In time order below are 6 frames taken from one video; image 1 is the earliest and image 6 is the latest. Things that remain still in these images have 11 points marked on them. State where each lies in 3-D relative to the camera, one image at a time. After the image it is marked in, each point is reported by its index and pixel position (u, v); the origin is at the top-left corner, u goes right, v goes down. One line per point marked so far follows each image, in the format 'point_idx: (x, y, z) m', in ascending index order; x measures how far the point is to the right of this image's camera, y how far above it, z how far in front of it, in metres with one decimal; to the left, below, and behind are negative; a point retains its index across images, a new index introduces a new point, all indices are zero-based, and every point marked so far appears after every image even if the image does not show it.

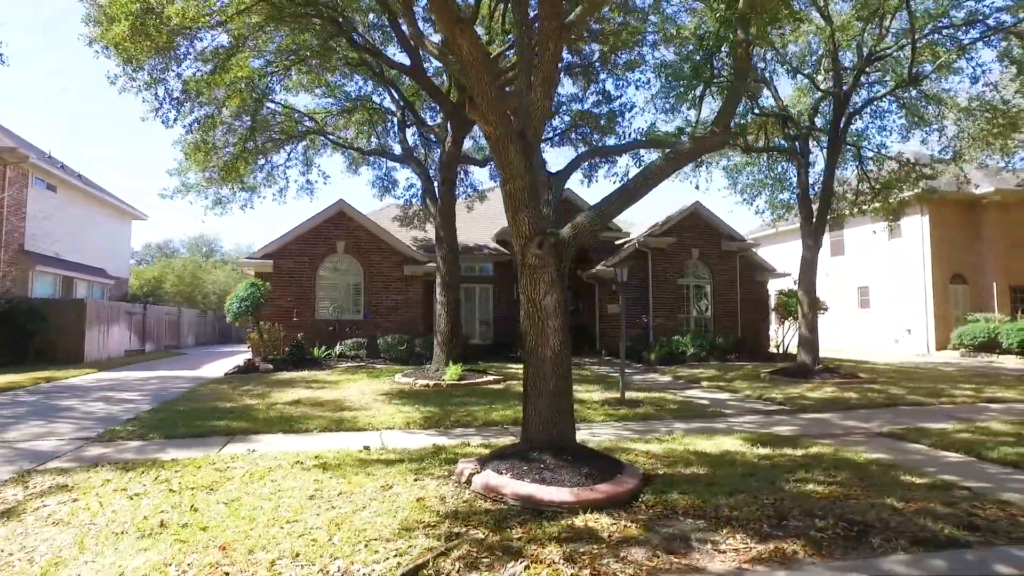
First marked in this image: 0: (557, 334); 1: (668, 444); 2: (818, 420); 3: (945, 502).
0: (+0.4, -0.4, +5.5) m
1: (+1.9, -1.9, +7.2) m
2: (+4.8, -2.0, +9.1) m
3: (+3.8, -1.9, +5.1) m
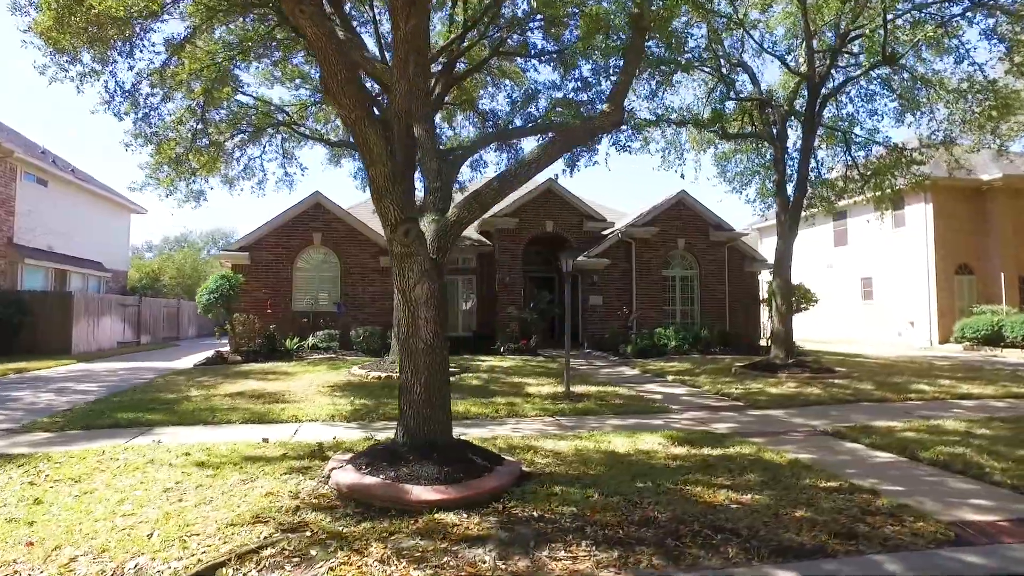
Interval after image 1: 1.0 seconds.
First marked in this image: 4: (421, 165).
0: (-0.8, -0.3, +5.3) m
1: (+0.8, -1.8, +7.0) m
2: (+3.8, -1.9, +8.8) m
3: (+2.7, -1.8, +4.8) m
4: (-0.9, +1.3, +6.1) m
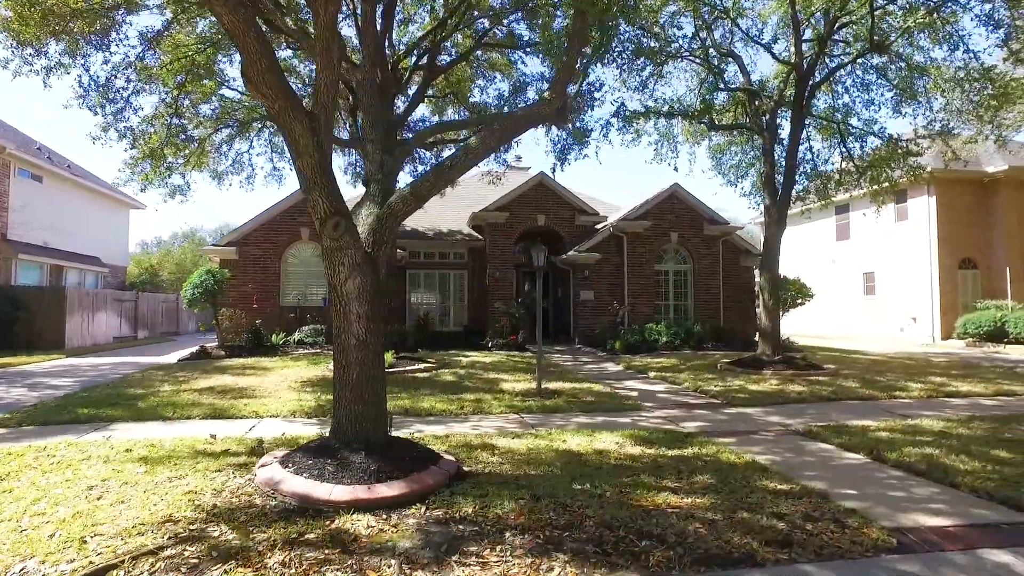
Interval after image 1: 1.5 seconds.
0: (-1.3, -0.3, +5.2) m
1: (+0.3, -1.7, +6.8) m
2: (+3.3, -1.8, +8.5) m
3: (+2.1, -1.8, +4.6) m
4: (-1.5, +1.3, +6.0) m
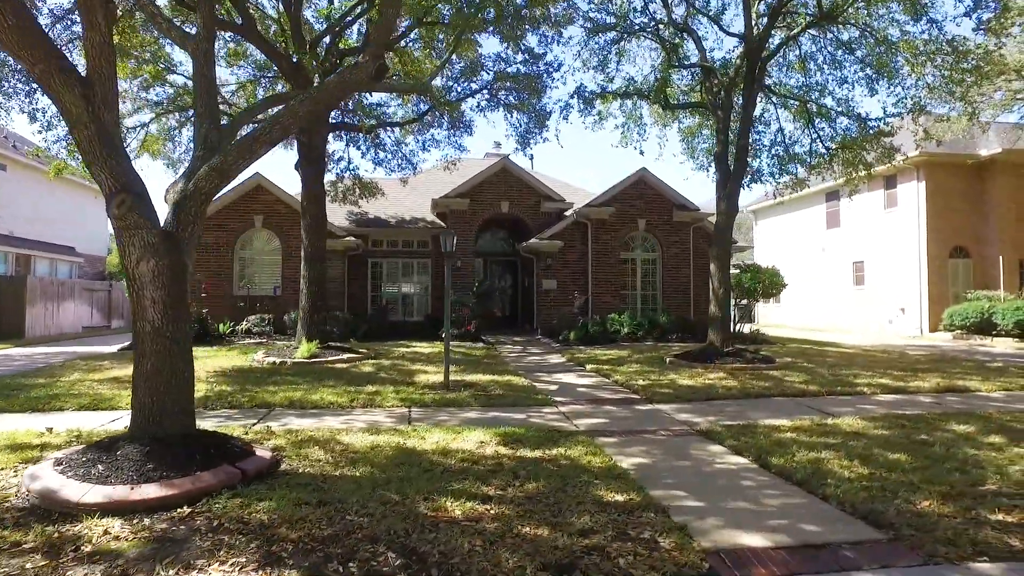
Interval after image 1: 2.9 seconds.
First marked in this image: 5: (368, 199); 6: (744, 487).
0: (-2.9, -0.1, +4.7) m
1: (-1.2, -1.6, +6.3) m
2: (+1.8, -1.6, +8.0) m
3: (+0.5, -1.6, +4.1) m
4: (-3.0, +1.5, +5.5) m
5: (-4.4, +2.8, +18.0) m
6: (+2.0, -1.7, +5.0) m
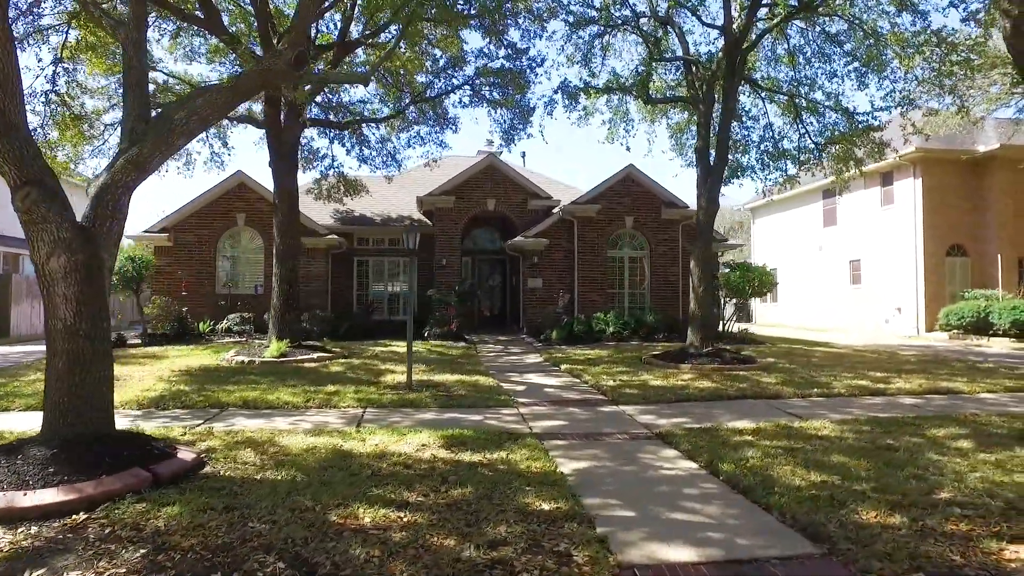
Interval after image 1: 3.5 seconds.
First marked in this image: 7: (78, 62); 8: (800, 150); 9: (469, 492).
0: (-3.5, -0.1, +4.5) m
1: (-1.8, -1.6, +6.1) m
2: (+1.3, -1.6, +7.7) m
3: (0.0, -1.6, +3.8) m
4: (-3.6, +1.5, +5.3) m
5: (-4.9, +2.8, +17.9) m
6: (+1.4, -1.7, +4.7) m
7: (-9.1, +4.5, +11.5) m
8: (+7.4, +3.6, +15.0) m
9: (-0.3, -1.6, +4.5) m
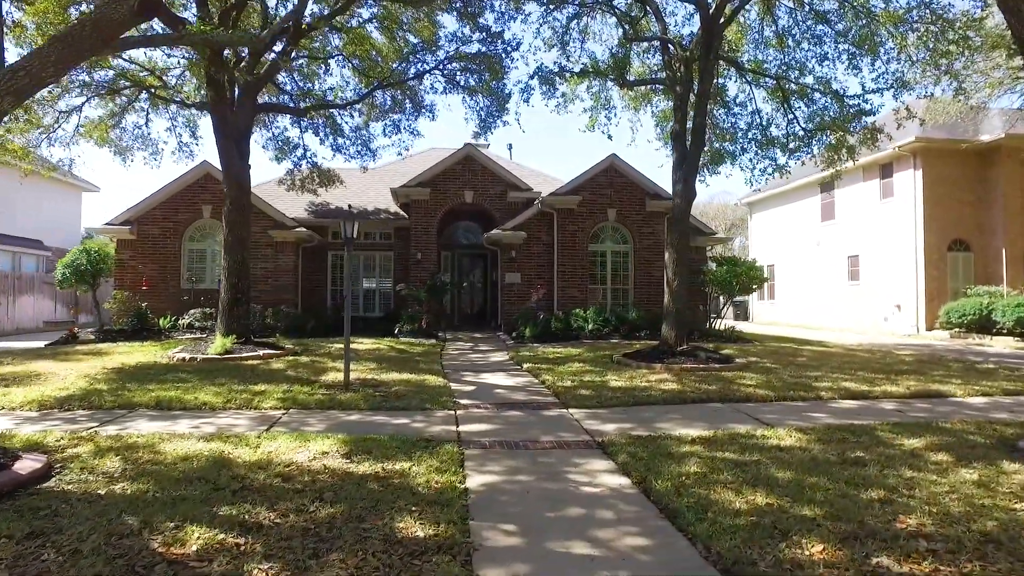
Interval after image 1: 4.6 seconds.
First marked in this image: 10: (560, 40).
0: (-4.3, 0.0, +3.9) m
1: (-2.6, -1.4, +5.4) m
2: (+0.6, -1.5, +7.0) m
3: (-0.8, -1.5, +3.1) m
4: (-4.4, +1.6, +4.6) m
5: (-5.5, +2.9, +17.2) m
6: (+0.6, -1.6, +4.0) m
7: (-9.8, +4.7, +10.9) m
8: (+6.8, +3.7, +14.2) m
9: (-1.1, -1.5, +3.8) m
10: (+1.2, +6.1, +14.3) m
